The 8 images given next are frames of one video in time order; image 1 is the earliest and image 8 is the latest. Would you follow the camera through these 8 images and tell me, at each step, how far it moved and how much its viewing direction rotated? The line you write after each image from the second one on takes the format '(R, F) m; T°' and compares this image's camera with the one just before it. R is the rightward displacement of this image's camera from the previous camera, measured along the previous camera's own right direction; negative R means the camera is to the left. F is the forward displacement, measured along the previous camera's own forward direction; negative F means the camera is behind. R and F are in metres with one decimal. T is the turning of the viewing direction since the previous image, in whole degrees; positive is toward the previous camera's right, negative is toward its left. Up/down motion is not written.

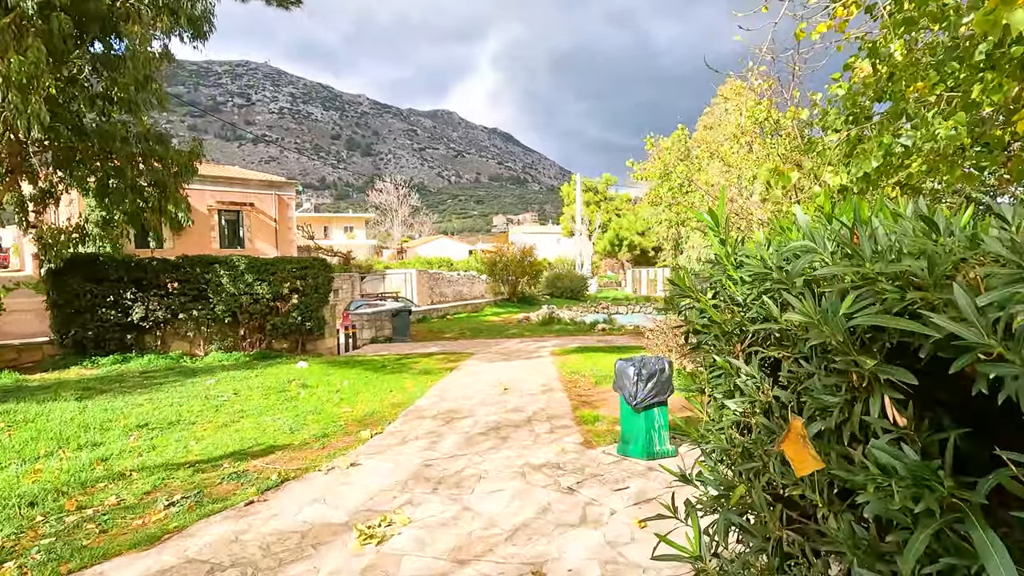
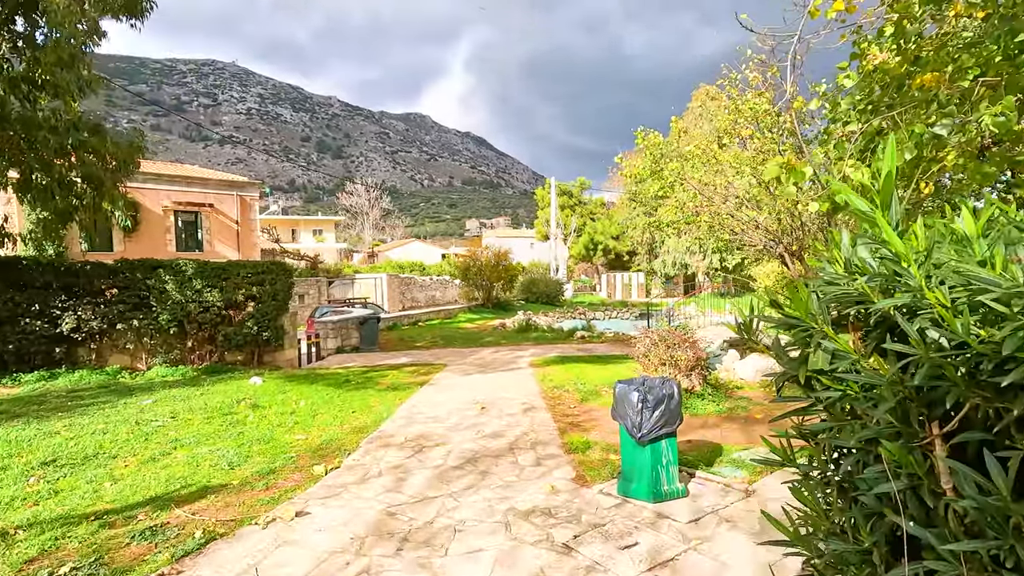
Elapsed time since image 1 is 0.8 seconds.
(-0.1, +0.7) m; +3°
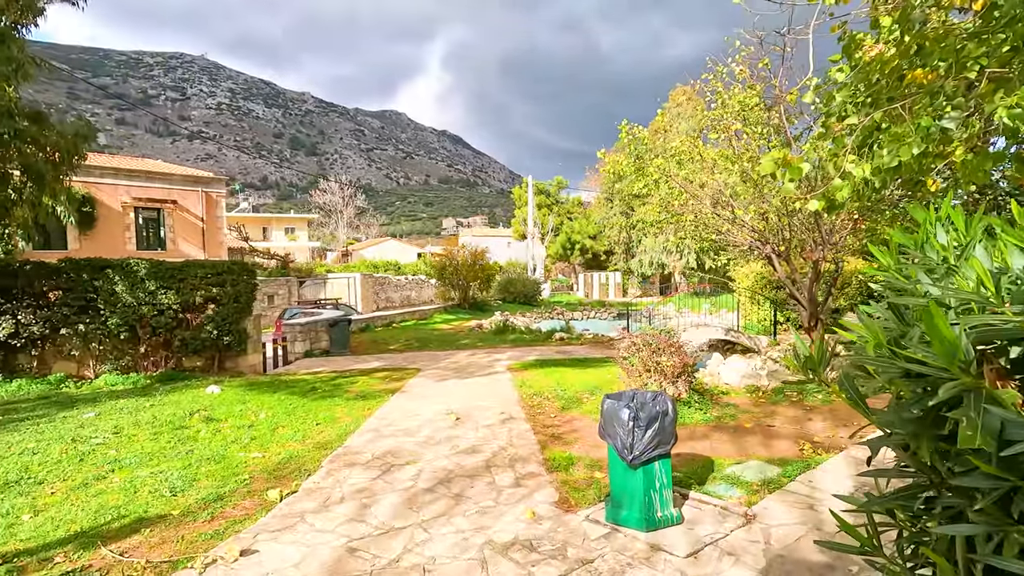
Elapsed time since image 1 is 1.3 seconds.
(0.0, +0.4) m; +2°
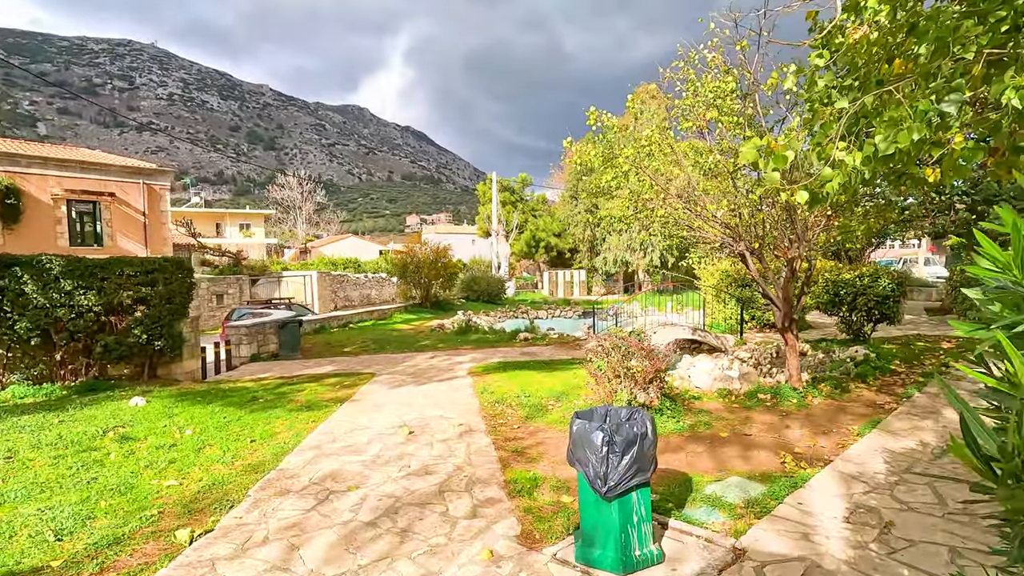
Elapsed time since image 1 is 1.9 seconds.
(+0.1, +0.5) m; +4°
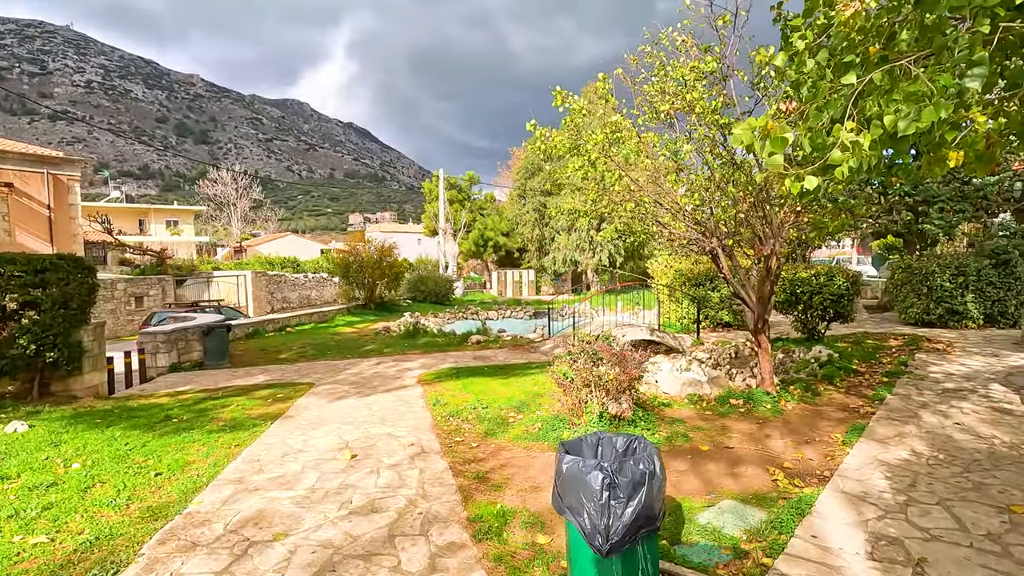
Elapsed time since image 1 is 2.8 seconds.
(-0.1, +0.6) m; +6°
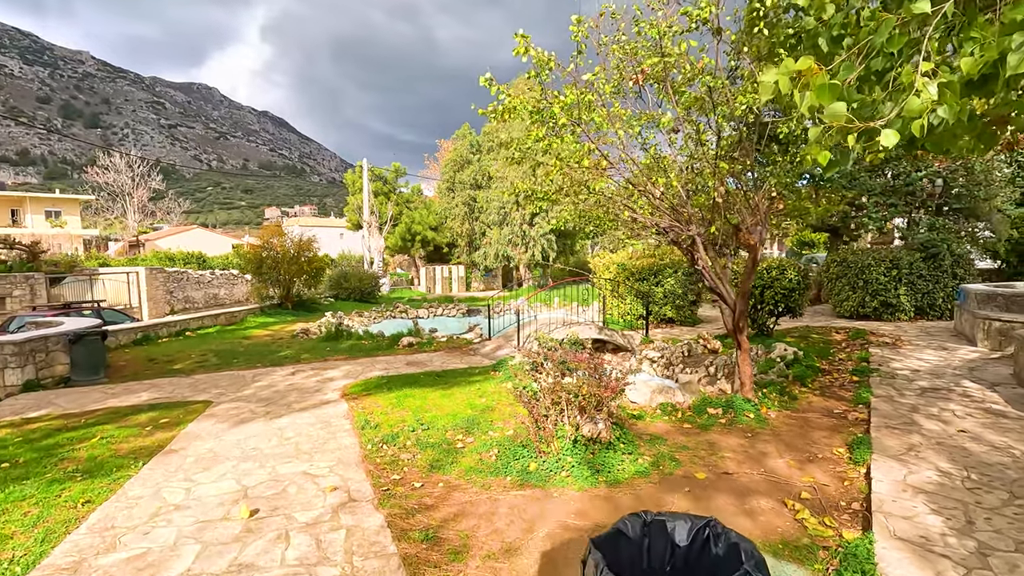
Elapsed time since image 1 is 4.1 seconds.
(-0.2, +1.0) m; +8°
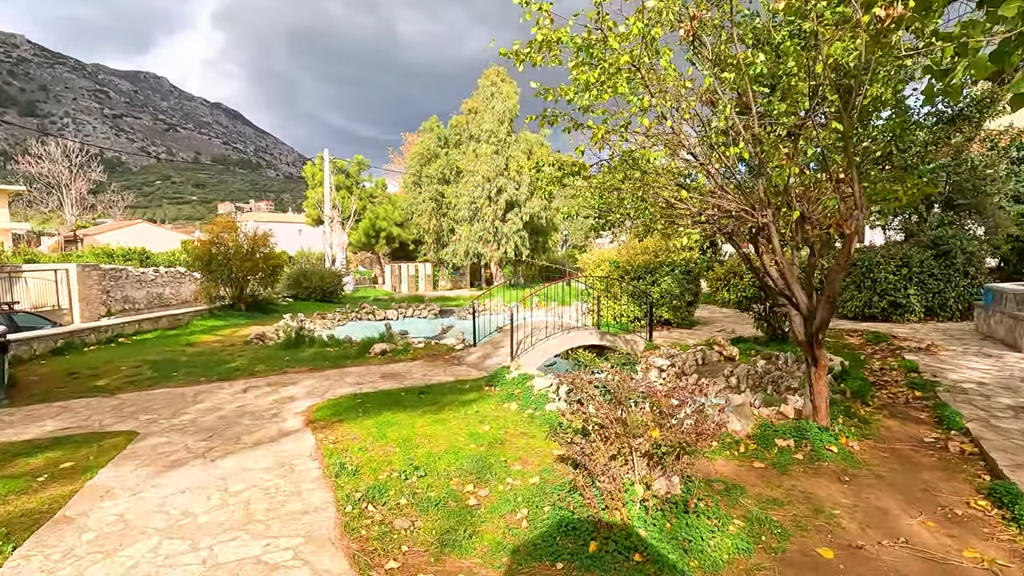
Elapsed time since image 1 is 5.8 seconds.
(-0.5, +1.2) m; +4°
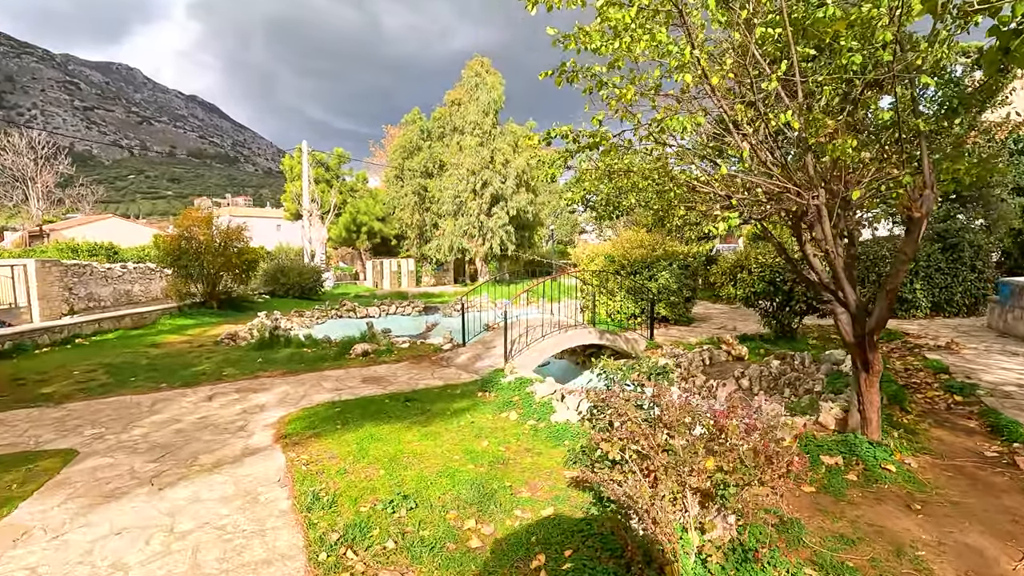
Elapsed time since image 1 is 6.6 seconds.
(-0.2, +0.7) m; +2°
